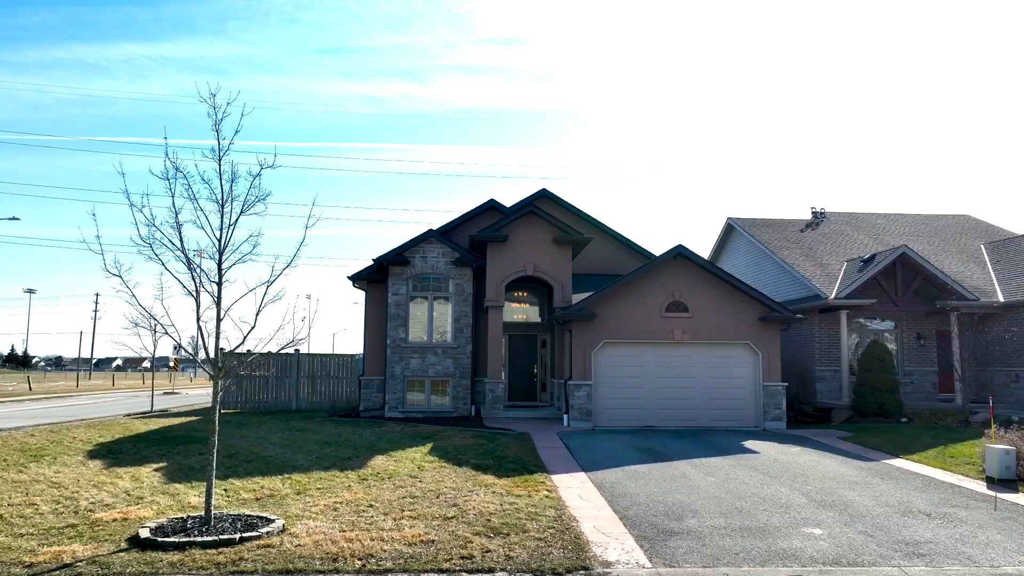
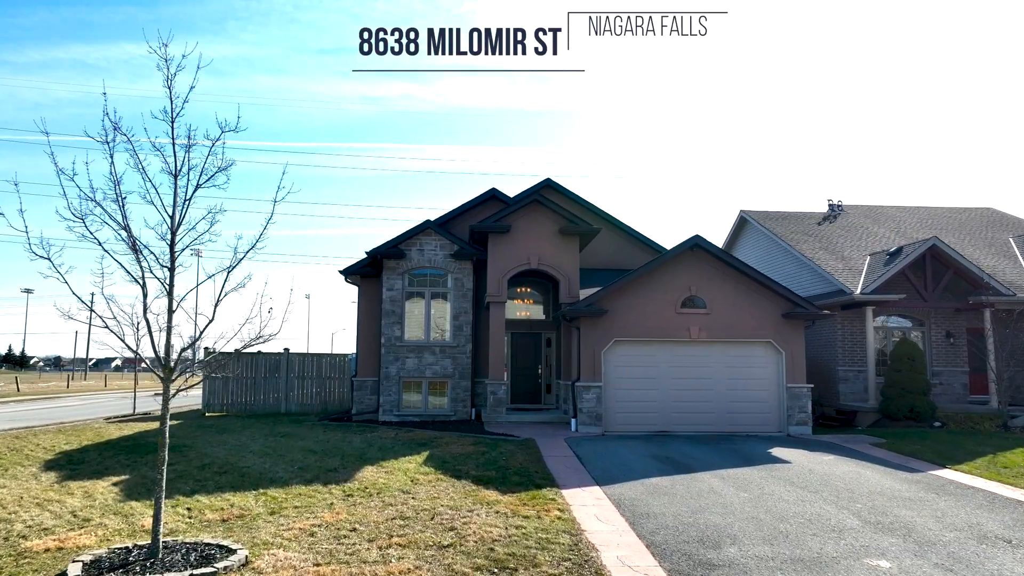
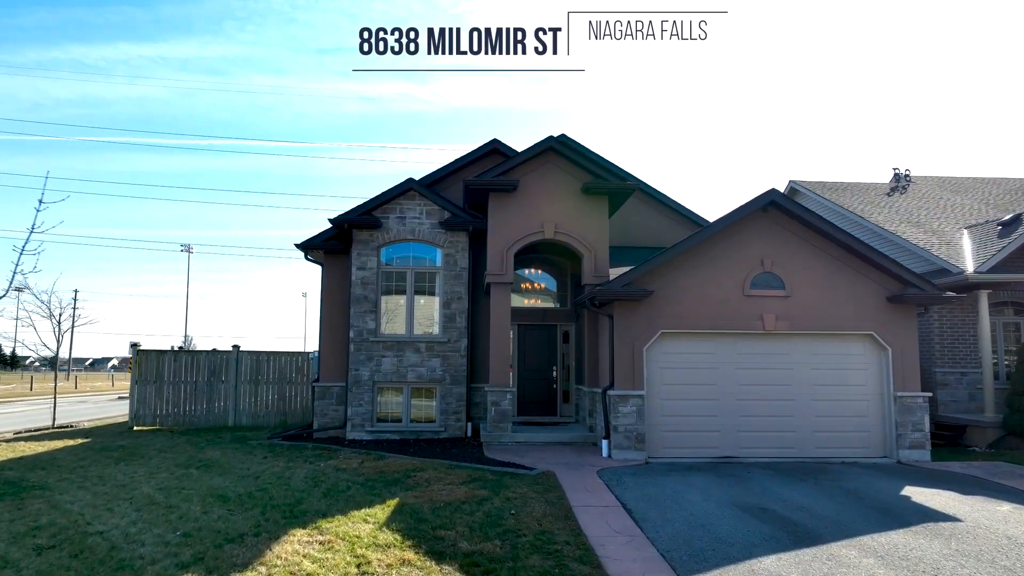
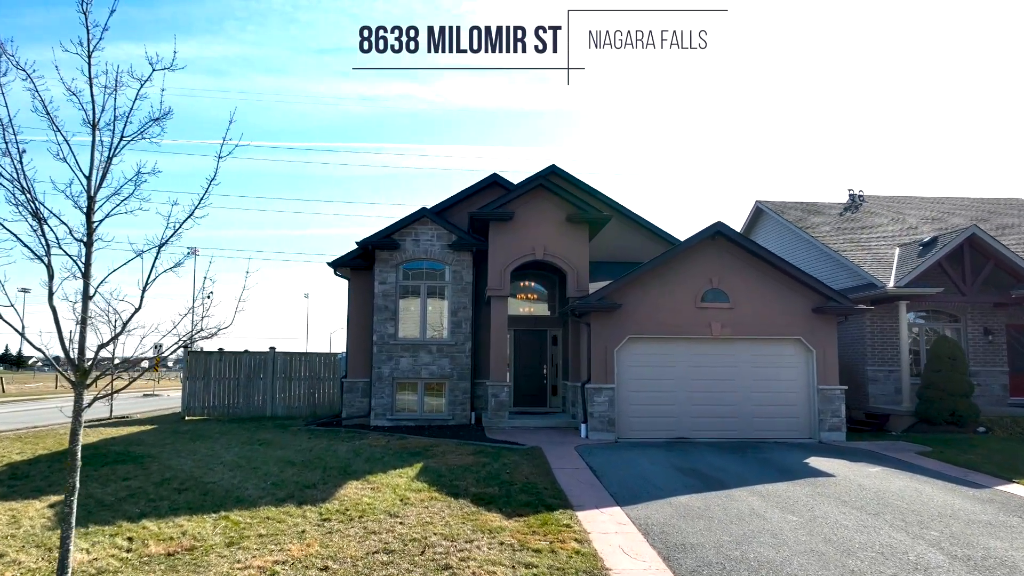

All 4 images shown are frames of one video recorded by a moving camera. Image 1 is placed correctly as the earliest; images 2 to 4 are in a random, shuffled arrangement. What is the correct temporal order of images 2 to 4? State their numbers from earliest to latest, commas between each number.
2, 4, 3
